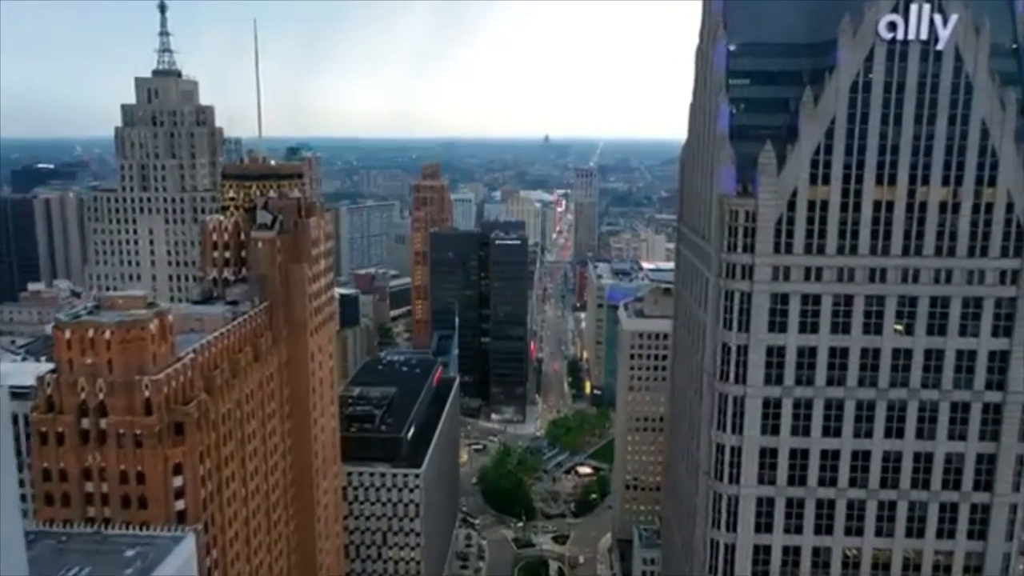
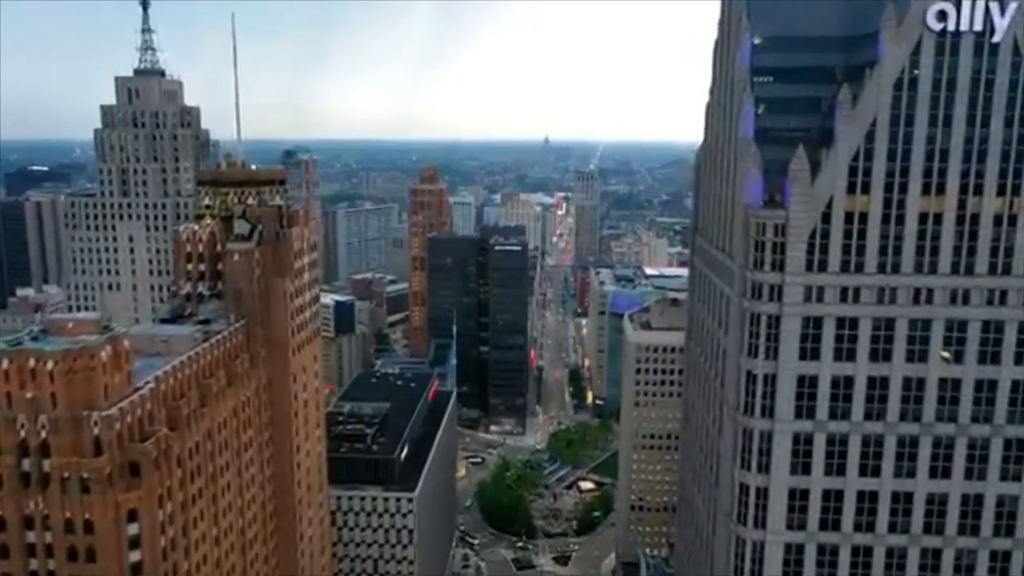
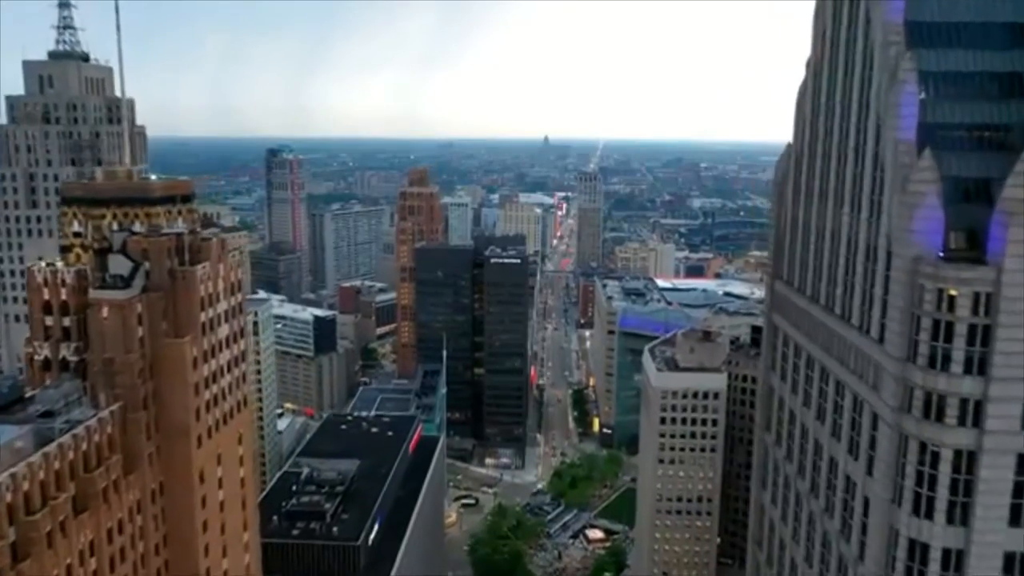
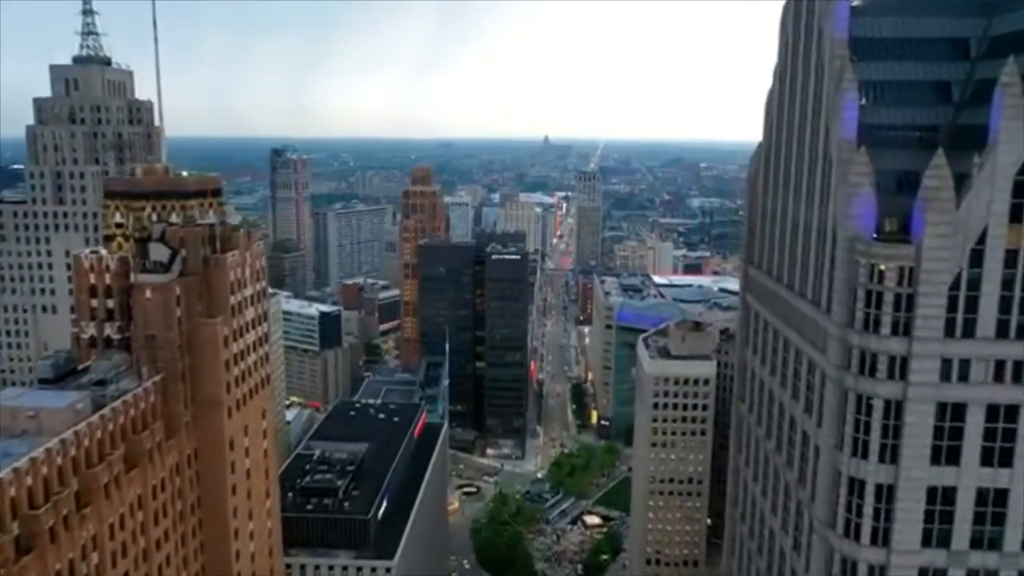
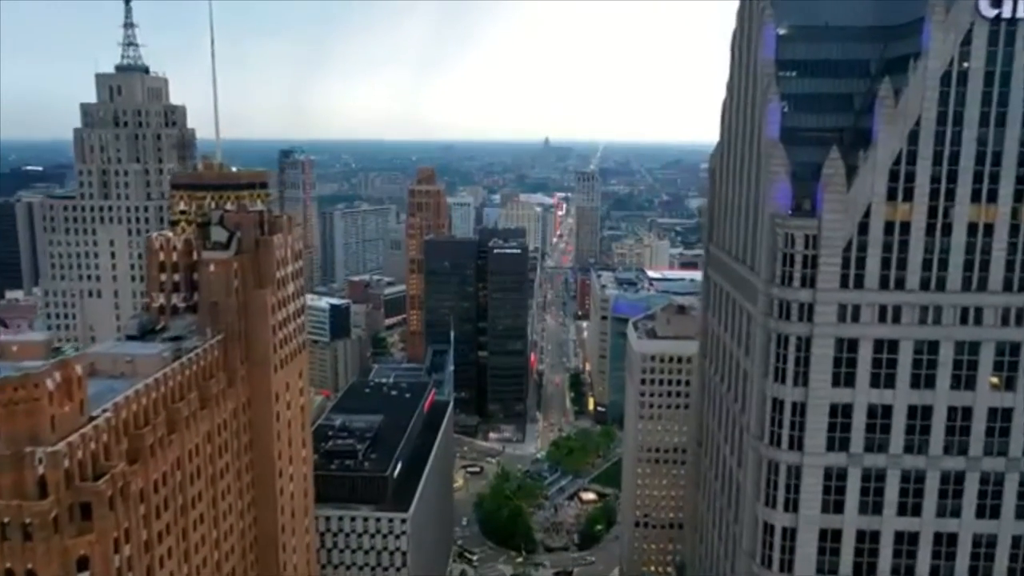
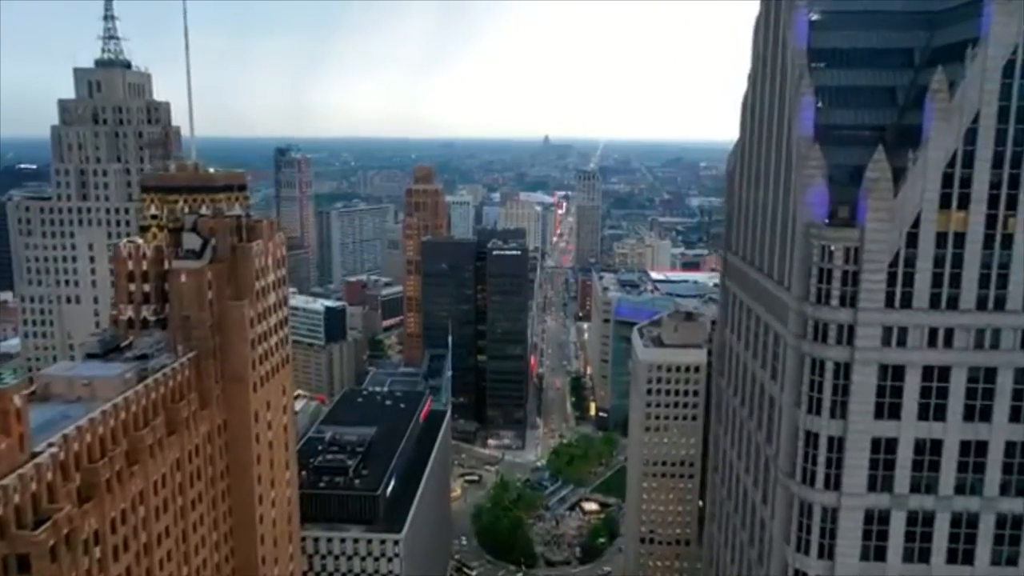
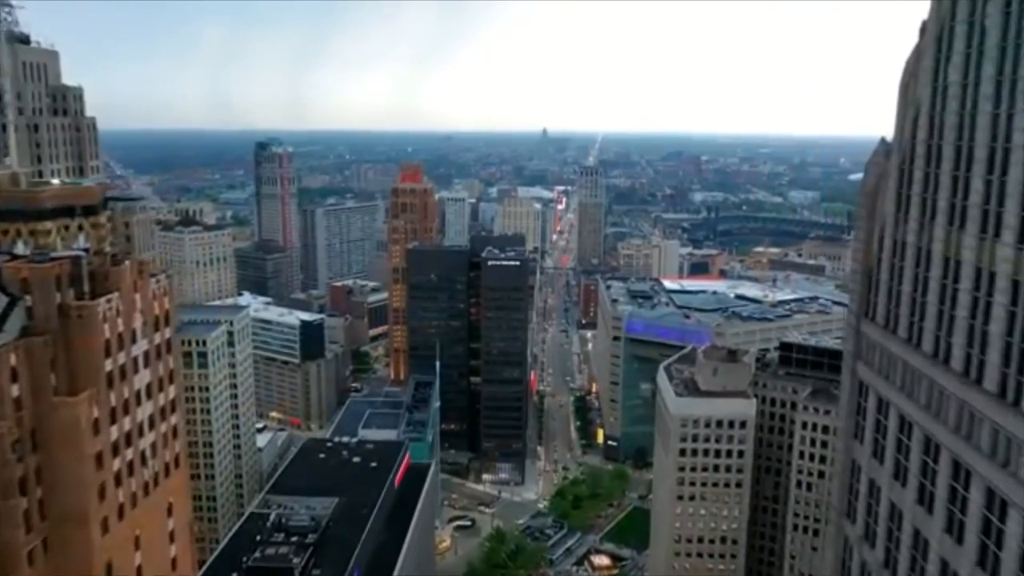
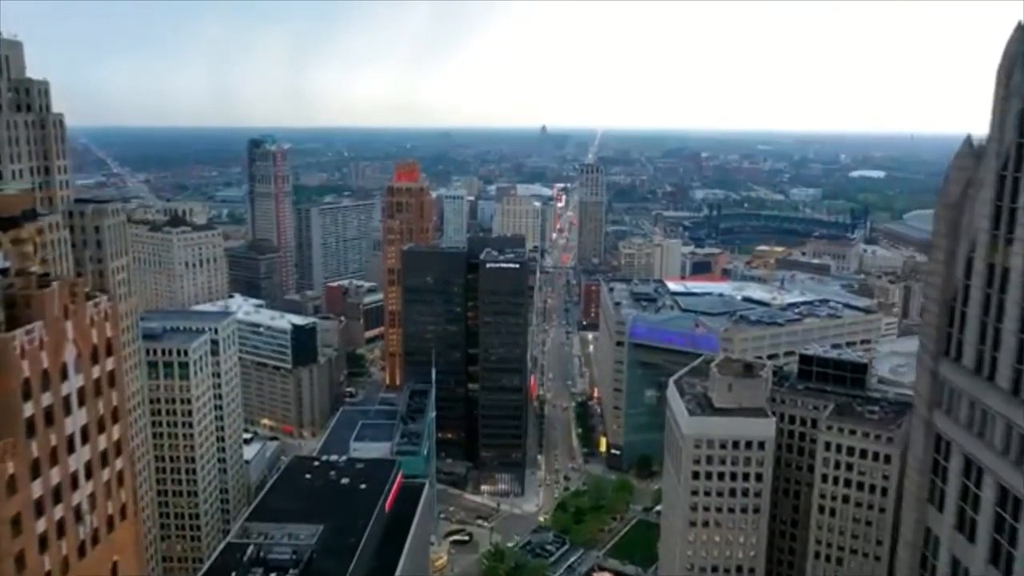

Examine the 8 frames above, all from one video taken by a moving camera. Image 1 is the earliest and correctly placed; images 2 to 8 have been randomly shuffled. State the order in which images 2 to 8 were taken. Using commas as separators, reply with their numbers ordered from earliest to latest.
2, 5, 6, 4, 3, 7, 8
